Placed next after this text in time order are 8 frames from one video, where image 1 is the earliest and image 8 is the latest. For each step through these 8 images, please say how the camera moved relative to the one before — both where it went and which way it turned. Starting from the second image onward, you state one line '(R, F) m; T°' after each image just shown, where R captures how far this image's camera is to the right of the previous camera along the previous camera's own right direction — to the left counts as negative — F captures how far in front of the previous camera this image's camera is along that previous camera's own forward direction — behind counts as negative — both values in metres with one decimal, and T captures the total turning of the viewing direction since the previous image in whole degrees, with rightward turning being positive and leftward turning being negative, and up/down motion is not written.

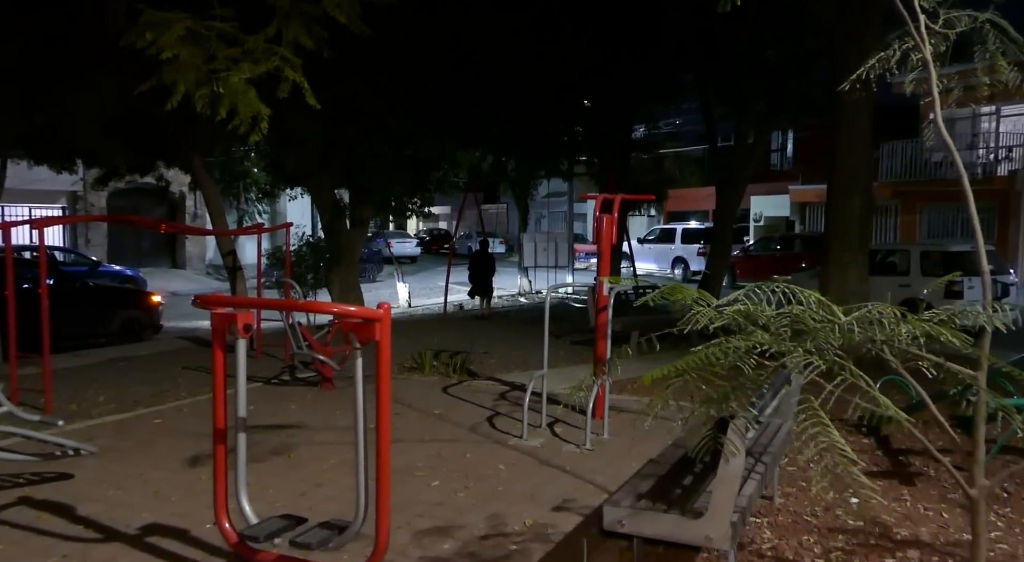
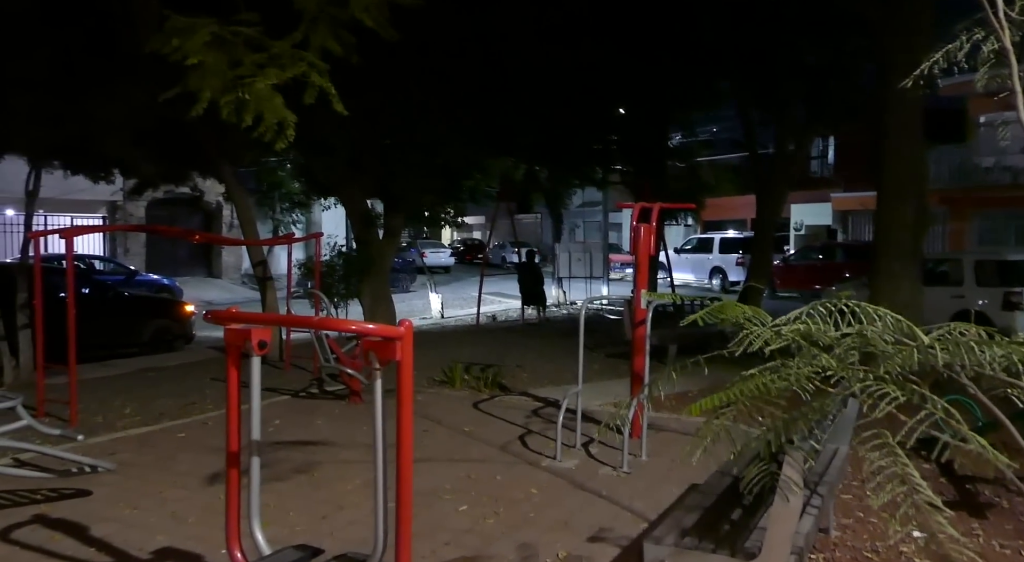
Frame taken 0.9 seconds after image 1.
(0.0, +0.3) m; -2°
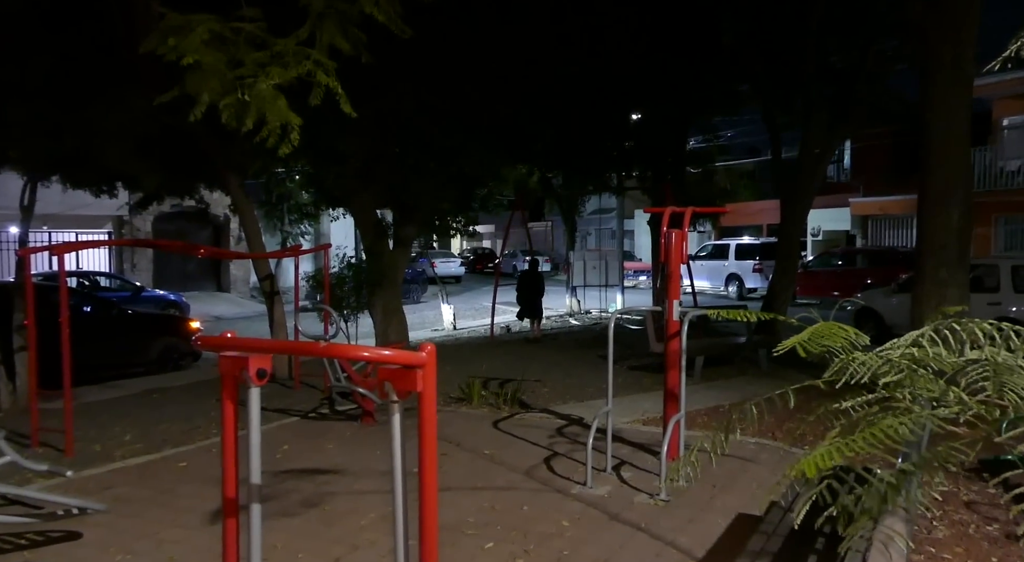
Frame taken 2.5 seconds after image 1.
(-0.1, +0.5) m; -1°
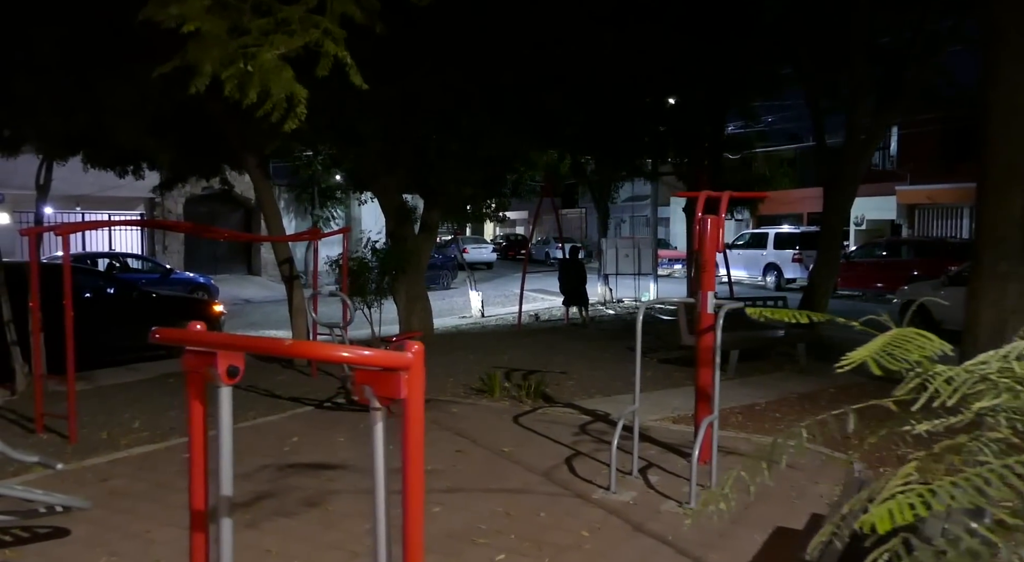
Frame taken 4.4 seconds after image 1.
(+0.1, +0.4) m; -2°
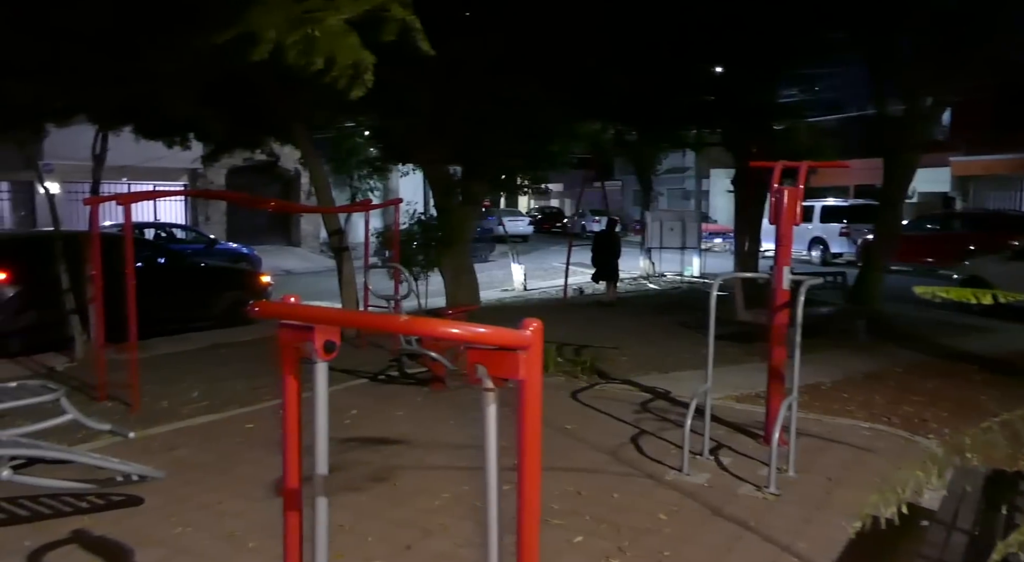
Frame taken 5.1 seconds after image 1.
(-0.3, +0.1) m; -2°
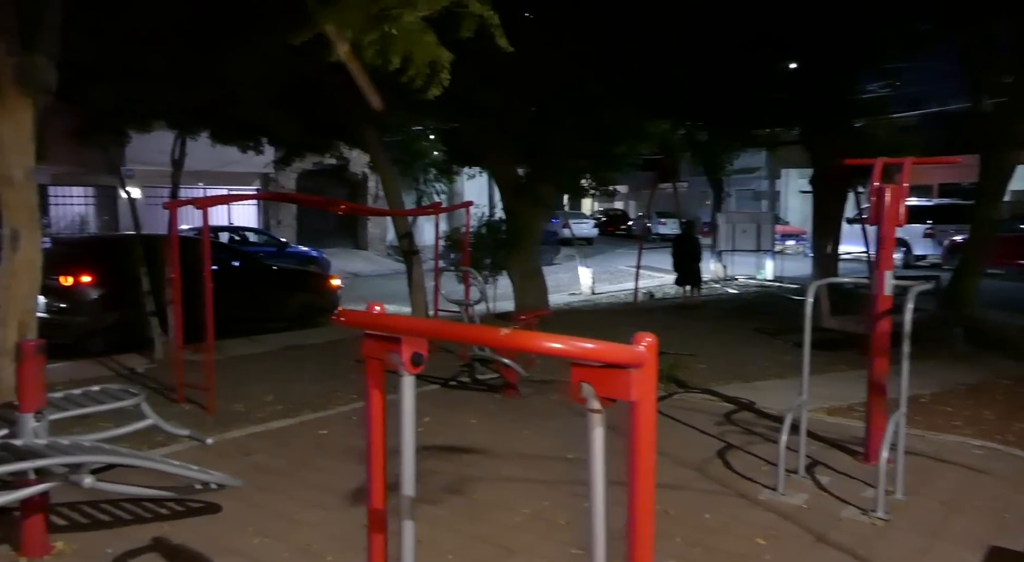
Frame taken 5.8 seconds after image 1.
(-0.1, +0.2) m; -4°
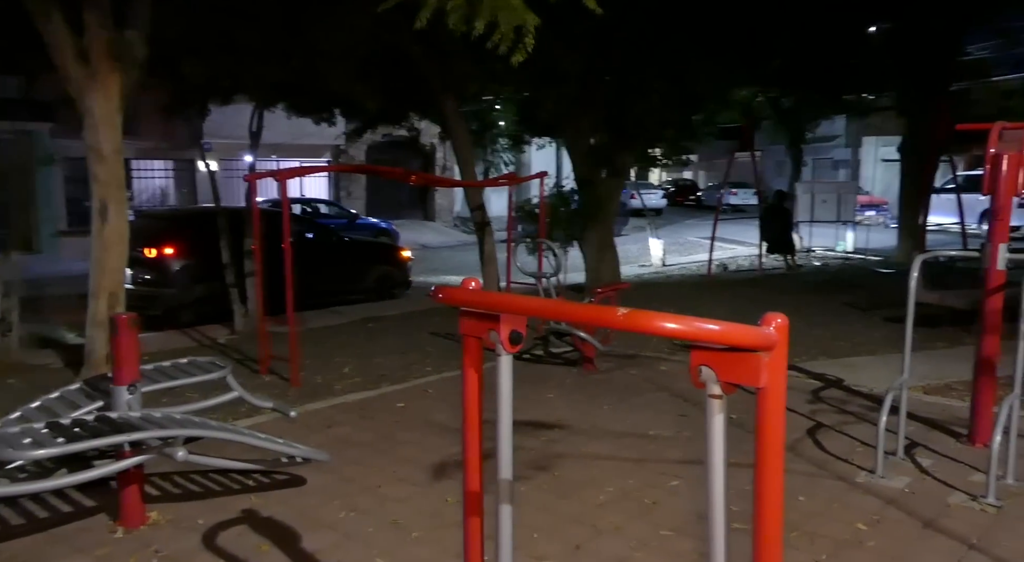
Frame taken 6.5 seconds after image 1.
(-0.1, +0.1) m; -4°
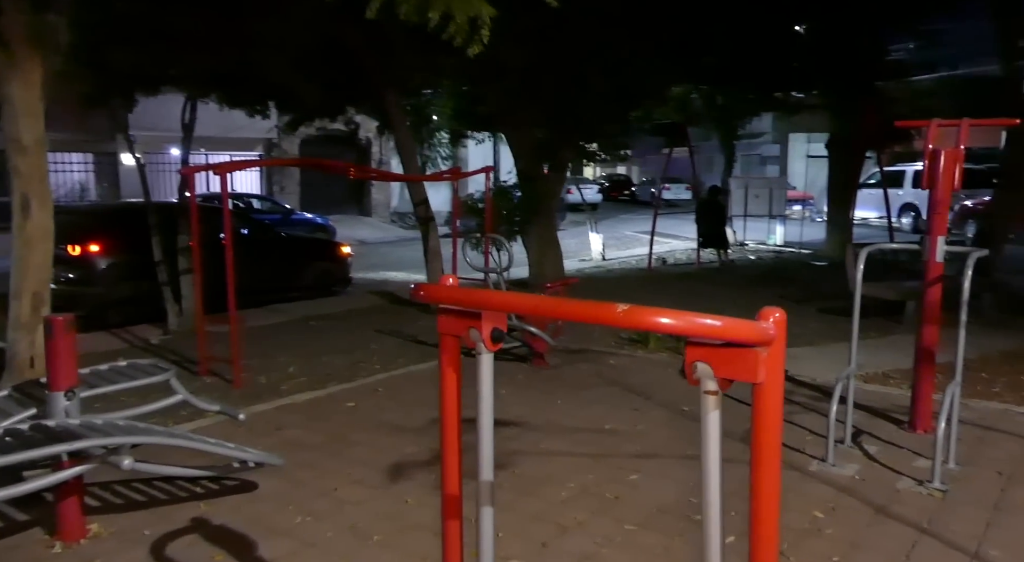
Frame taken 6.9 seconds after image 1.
(-0.1, +0.1) m; +4°
